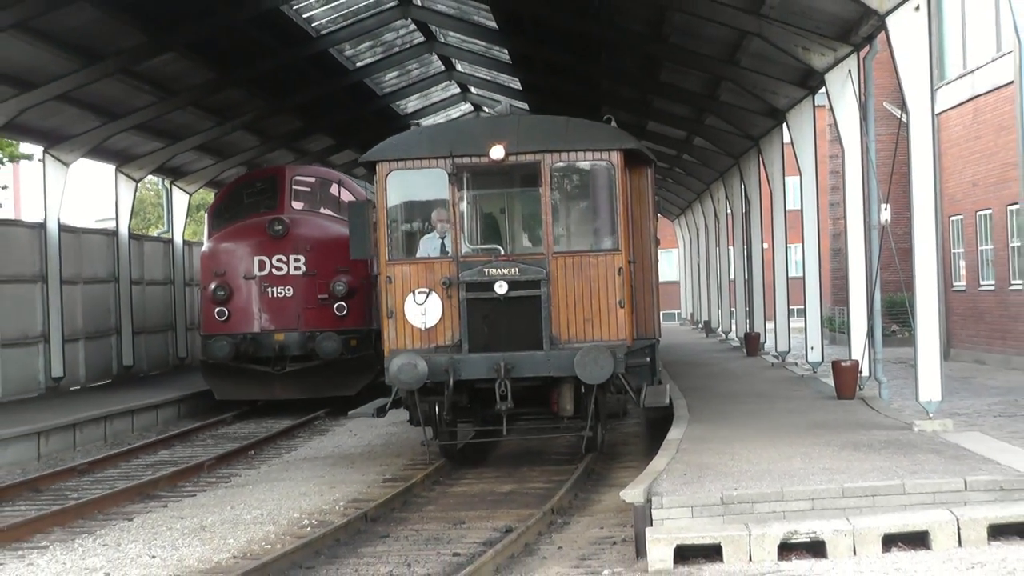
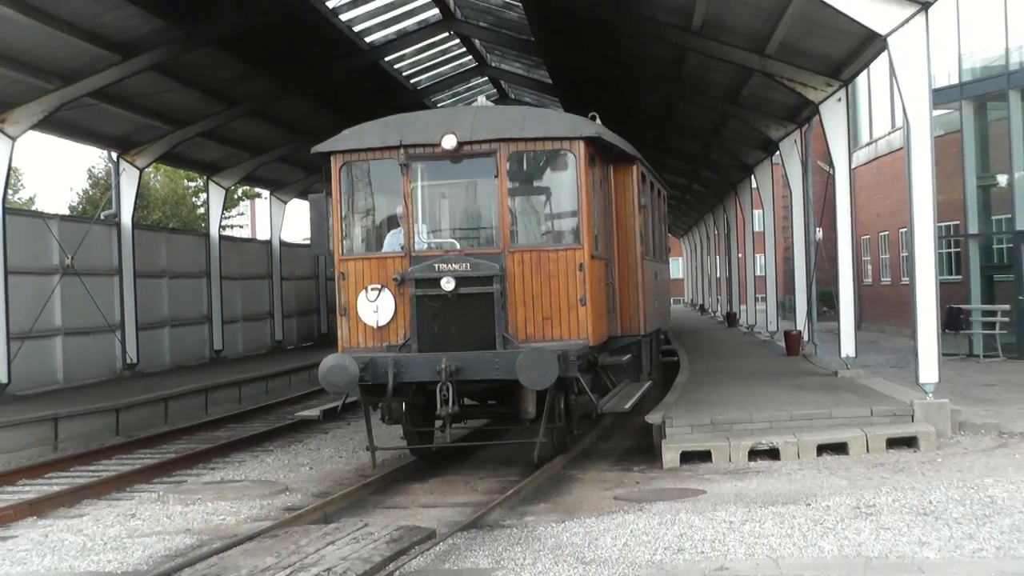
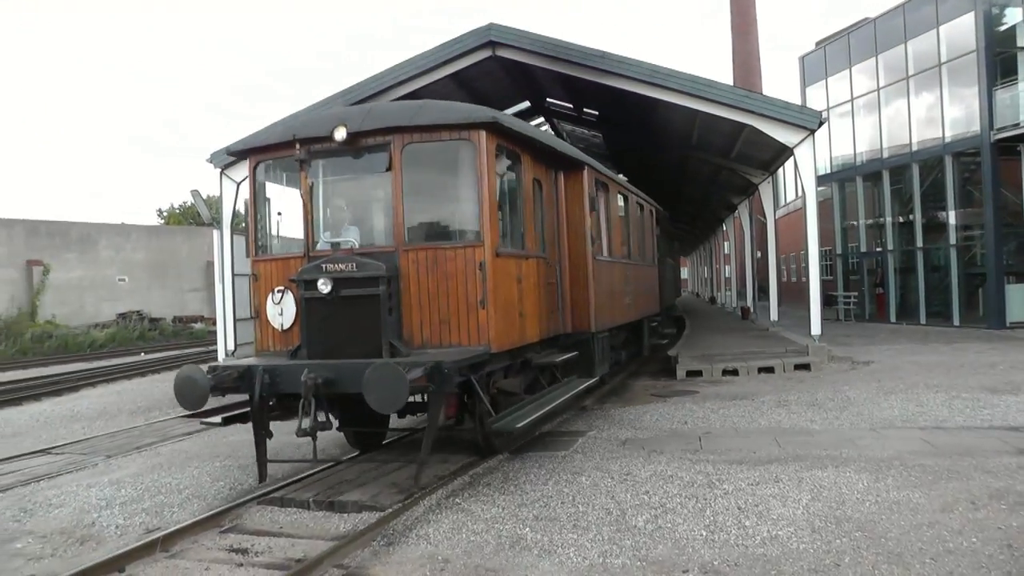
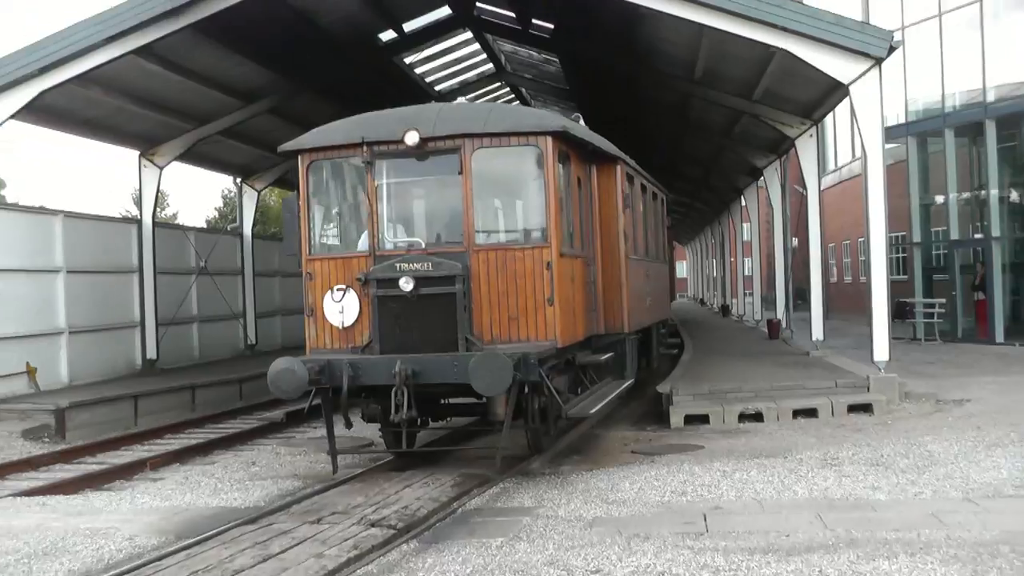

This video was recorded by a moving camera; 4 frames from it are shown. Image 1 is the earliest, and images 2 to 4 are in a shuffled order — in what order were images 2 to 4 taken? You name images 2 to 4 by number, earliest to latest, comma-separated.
2, 4, 3
